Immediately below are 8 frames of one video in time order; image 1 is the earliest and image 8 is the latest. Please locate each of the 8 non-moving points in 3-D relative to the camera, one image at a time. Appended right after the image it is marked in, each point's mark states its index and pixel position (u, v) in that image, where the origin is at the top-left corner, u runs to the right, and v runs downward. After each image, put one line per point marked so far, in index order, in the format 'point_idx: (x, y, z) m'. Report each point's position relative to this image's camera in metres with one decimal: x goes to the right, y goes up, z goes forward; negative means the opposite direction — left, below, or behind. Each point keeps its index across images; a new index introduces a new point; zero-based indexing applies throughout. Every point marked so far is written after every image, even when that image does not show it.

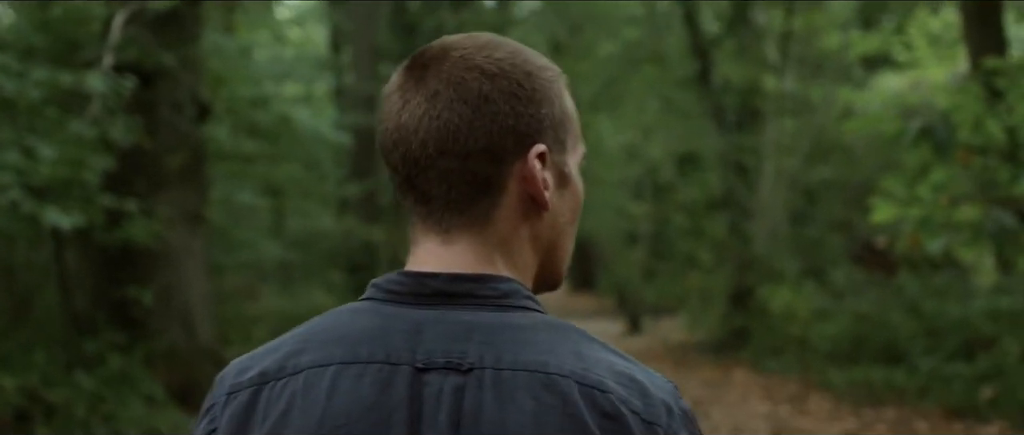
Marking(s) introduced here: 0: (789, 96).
0: (+3.5, +1.6, +15.8) m
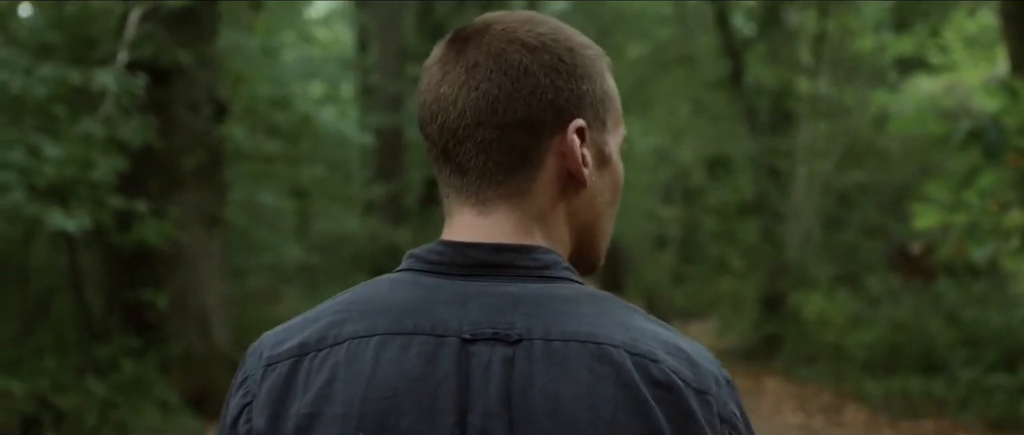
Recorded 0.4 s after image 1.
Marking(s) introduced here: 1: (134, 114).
0: (+3.9, +1.5, +15.5) m
1: (-2.5, +0.7, +8.4) m
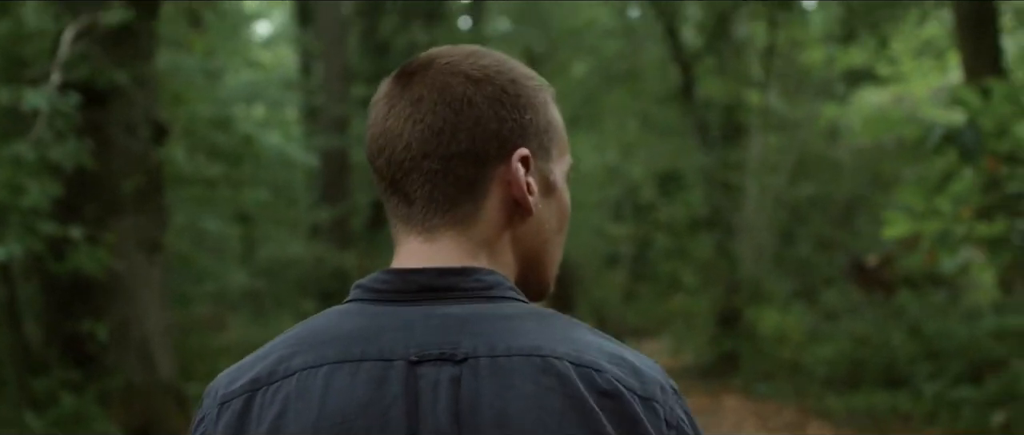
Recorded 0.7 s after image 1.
0: (+3.2, +1.3, +15.4) m
1: (-2.9, +0.5, +8.0) m
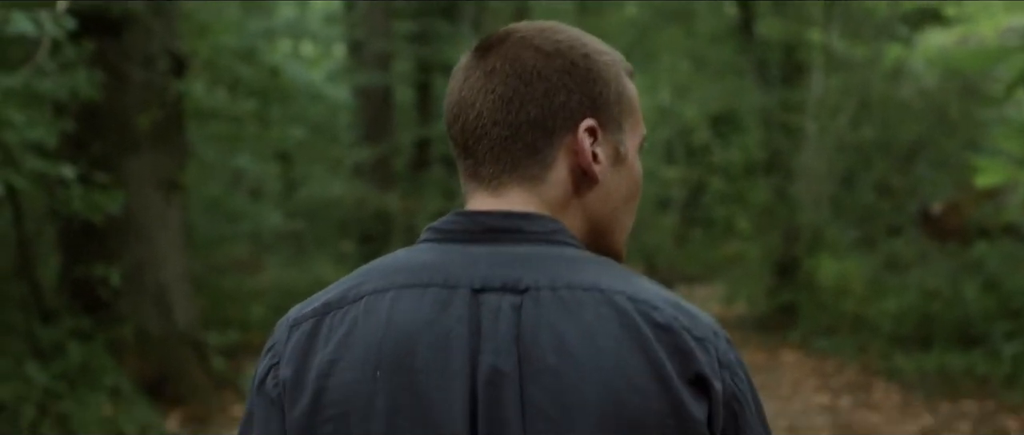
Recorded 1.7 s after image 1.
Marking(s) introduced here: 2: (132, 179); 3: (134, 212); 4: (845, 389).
0: (+3.8, +2.0, +14.5) m
1: (-2.6, +0.9, +7.4) m
2: (-2.7, +0.3, +8.7) m
3: (-2.6, 0.0, +8.4) m
4: (+2.4, -1.2, +9.1) m
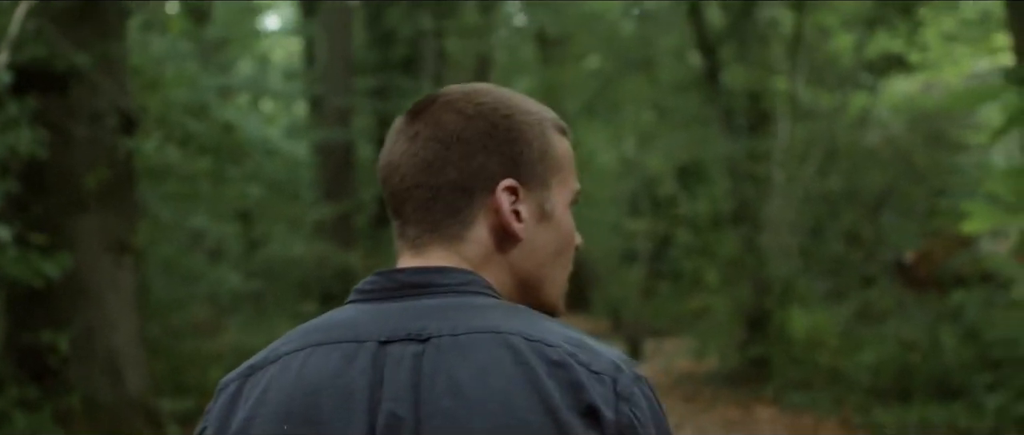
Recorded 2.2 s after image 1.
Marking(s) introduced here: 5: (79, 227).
0: (+3.4, +1.4, +14.4) m
1: (-2.8, +0.5, +7.1) m
2: (-2.9, -0.2, +8.3) m
3: (-2.8, -0.4, +8.0) m
4: (+2.2, -1.6, +8.8) m
5: (-2.8, -0.1, +8.0) m
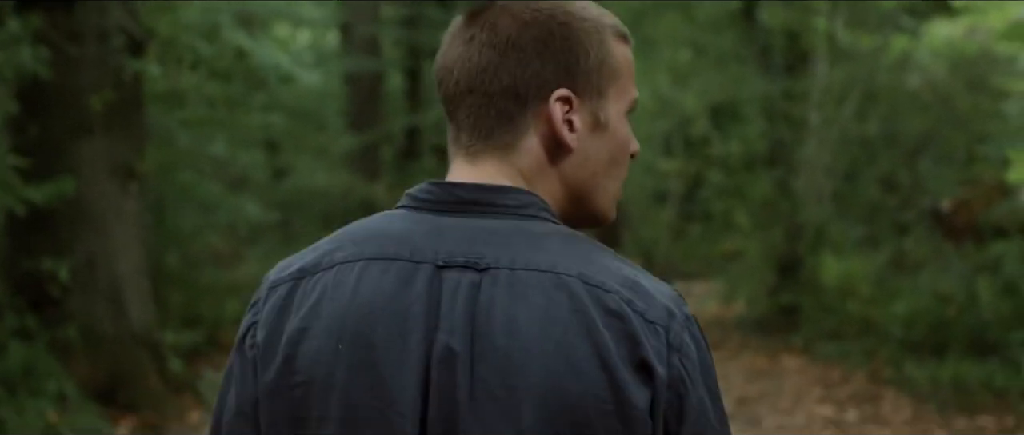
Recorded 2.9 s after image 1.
0: (+3.7, +2.0, +13.9) m
1: (-2.7, +1.0, +6.8) m
2: (-2.8, +0.3, +8.0) m
3: (-2.7, +0.1, +7.7) m
4: (+2.3, -1.2, +8.5) m
5: (-2.7, +0.4, +7.7) m
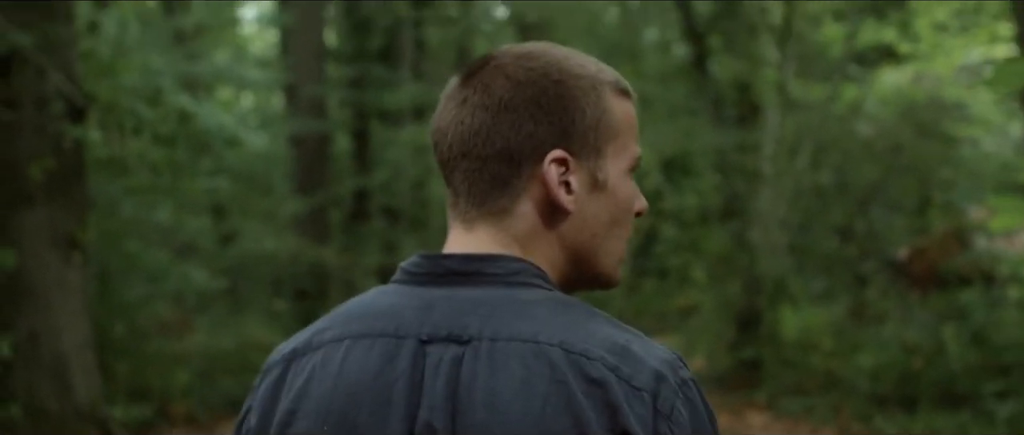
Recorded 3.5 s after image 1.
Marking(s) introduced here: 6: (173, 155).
0: (+3.1, +1.4, +13.9) m
1: (-2.9, +0.6, +6.5) m
2: (-3.1, -0.1, +7.7) m
3: (-2.9, -0.3, +7.4) m
4: (+2.1, -1.6, +8.3) m
5: (-2.9, 0.0, +7.4) m
6: (-3.0, +0.5, +10.9) m
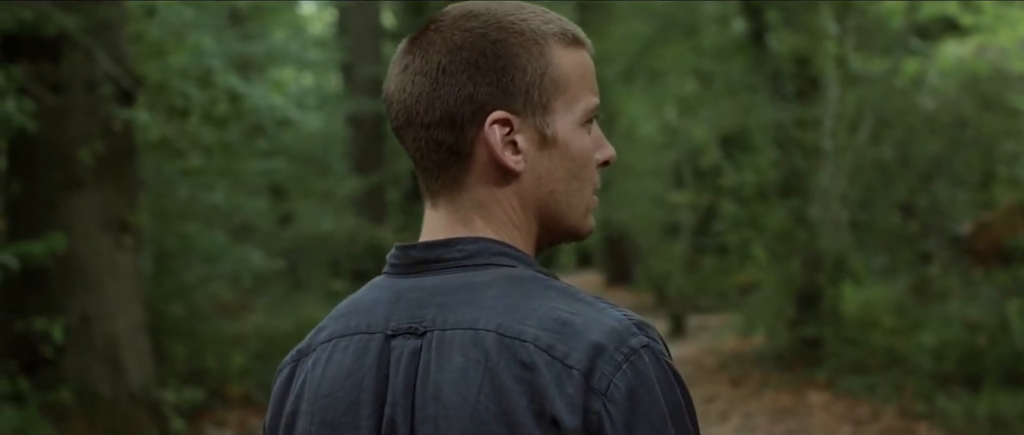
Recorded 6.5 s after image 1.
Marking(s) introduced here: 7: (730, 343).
0: (+3.7, +1.7, +13.6) m
1: (-2.7, +0.6, +6.6) m
2: (-2.7, 0.0, +7.8) m
3: (-2.6, -0.2, +7.5) m
4: (+2.4, -1.4, +8.2) m
5: (-2.6, +0.1, +7.4) m
6: (-2.5, +0.7, +10.9) m
7: (+2.7, -1.6, +15.5) m
